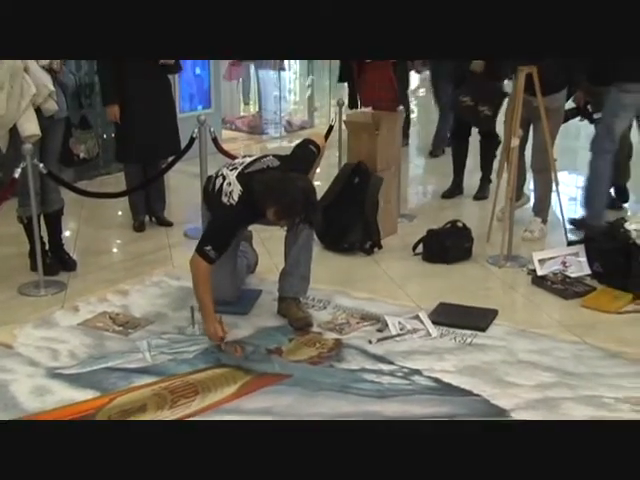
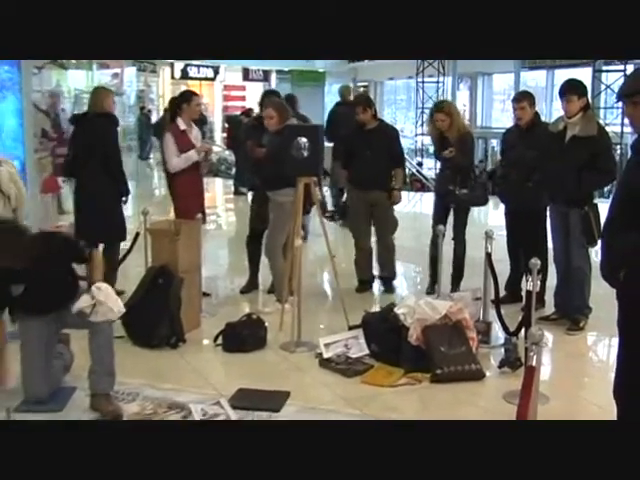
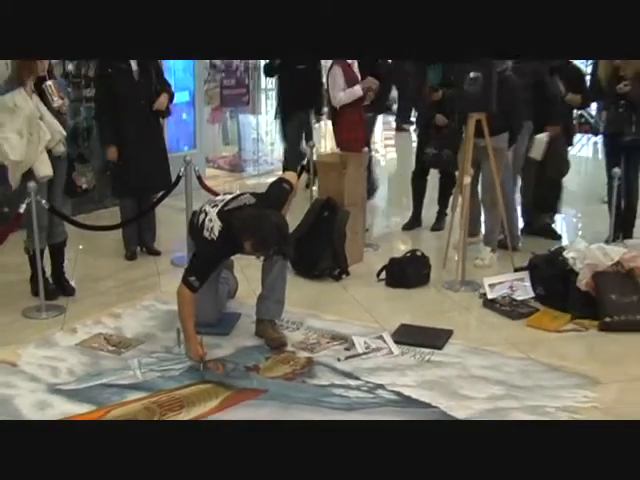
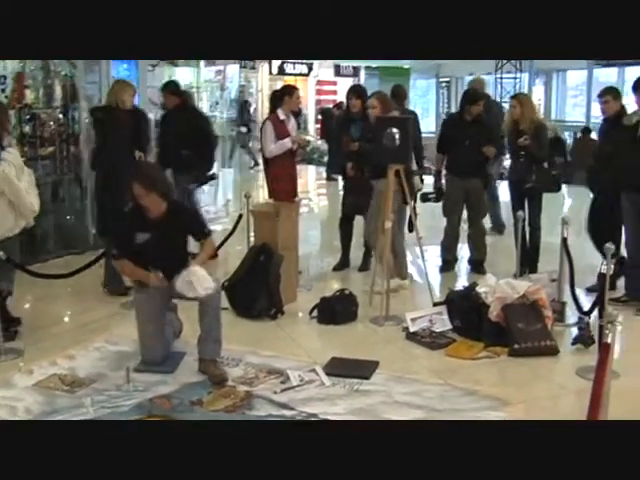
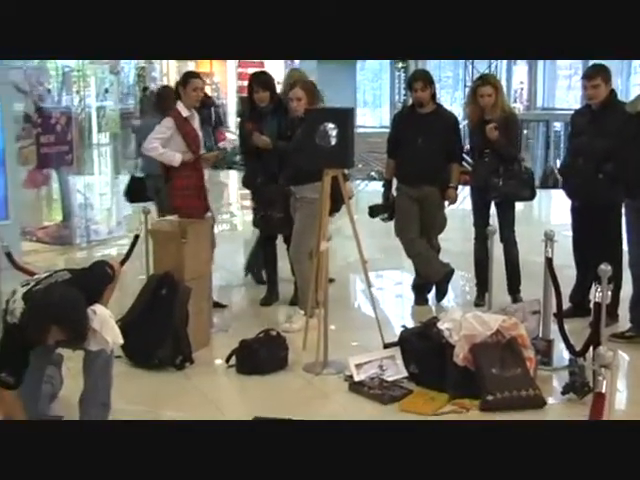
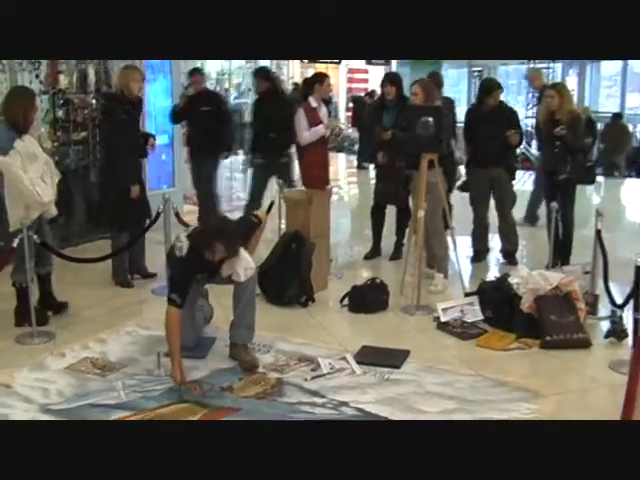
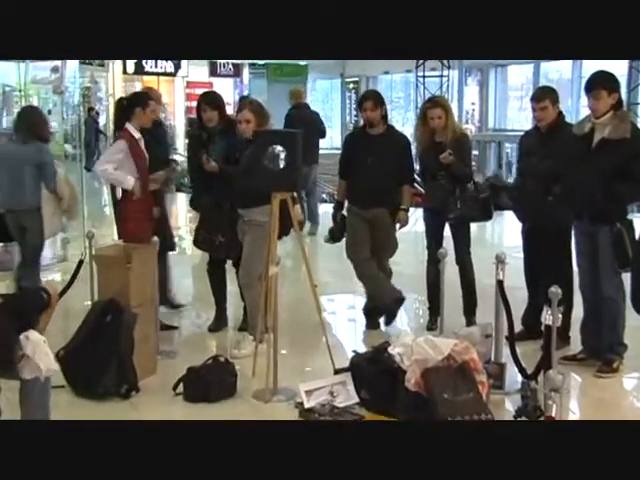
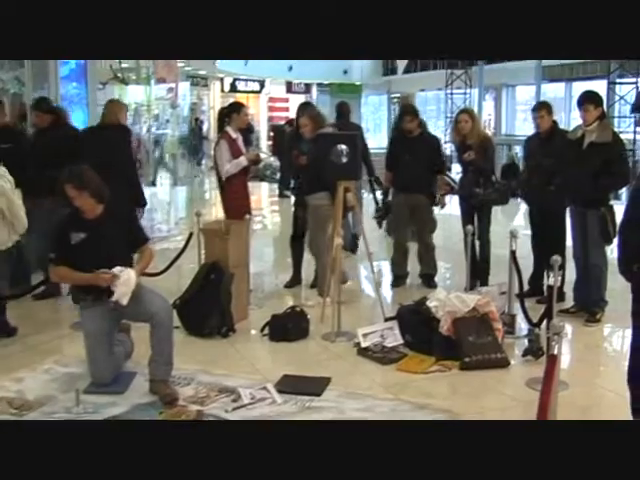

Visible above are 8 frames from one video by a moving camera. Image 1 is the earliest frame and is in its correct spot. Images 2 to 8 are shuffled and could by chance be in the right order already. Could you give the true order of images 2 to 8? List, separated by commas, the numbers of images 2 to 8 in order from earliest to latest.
3, 6, 4, 8, 2, 7, 5
